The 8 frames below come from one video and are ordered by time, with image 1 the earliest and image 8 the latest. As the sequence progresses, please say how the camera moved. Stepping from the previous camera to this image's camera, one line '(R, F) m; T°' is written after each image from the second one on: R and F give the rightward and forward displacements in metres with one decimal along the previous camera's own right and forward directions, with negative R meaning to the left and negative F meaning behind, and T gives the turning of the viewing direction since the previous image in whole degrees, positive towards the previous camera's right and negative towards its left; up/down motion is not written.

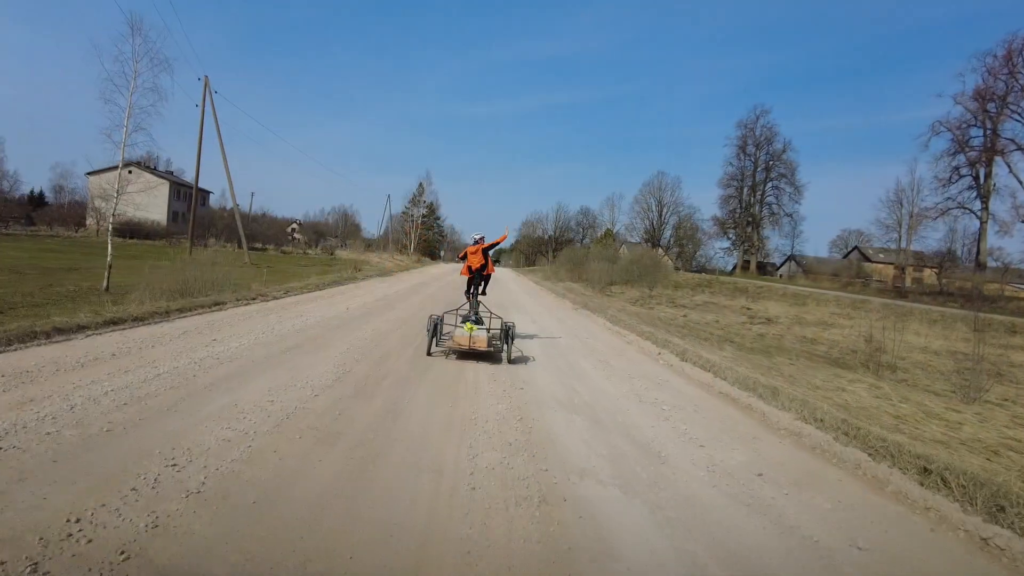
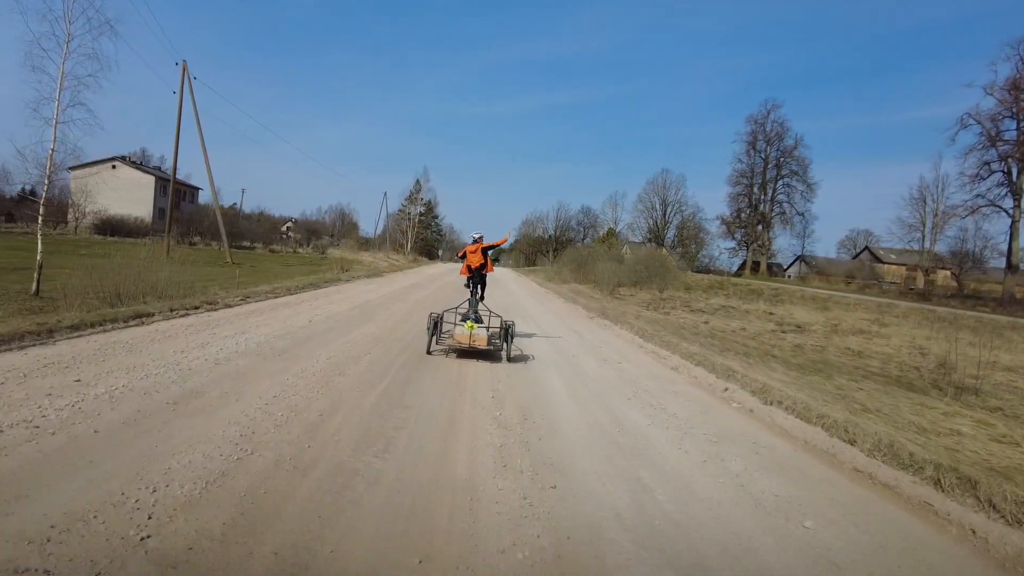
(-0.1, +1.7) m; 0°
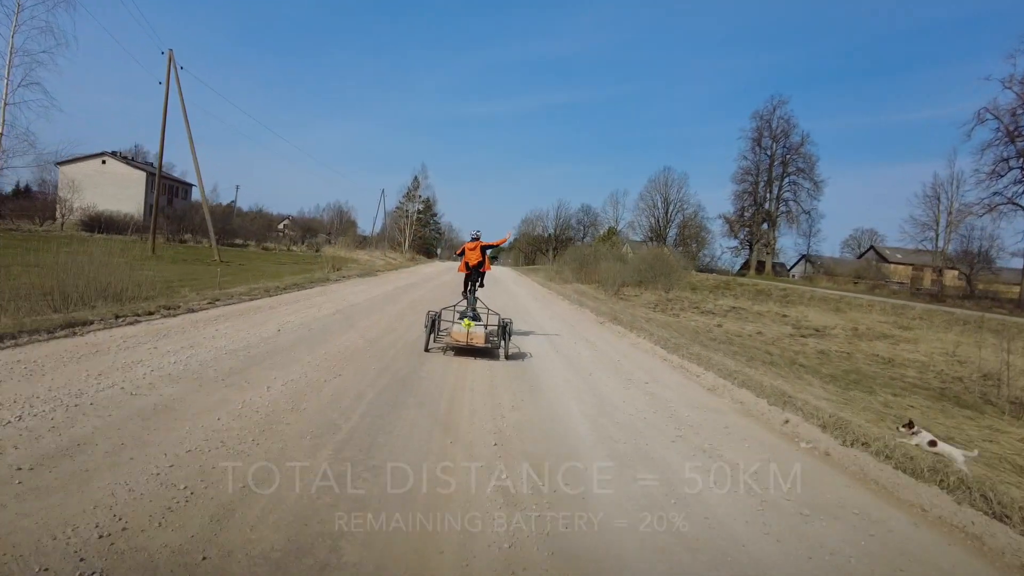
(0.0, +0.9) m; 0°
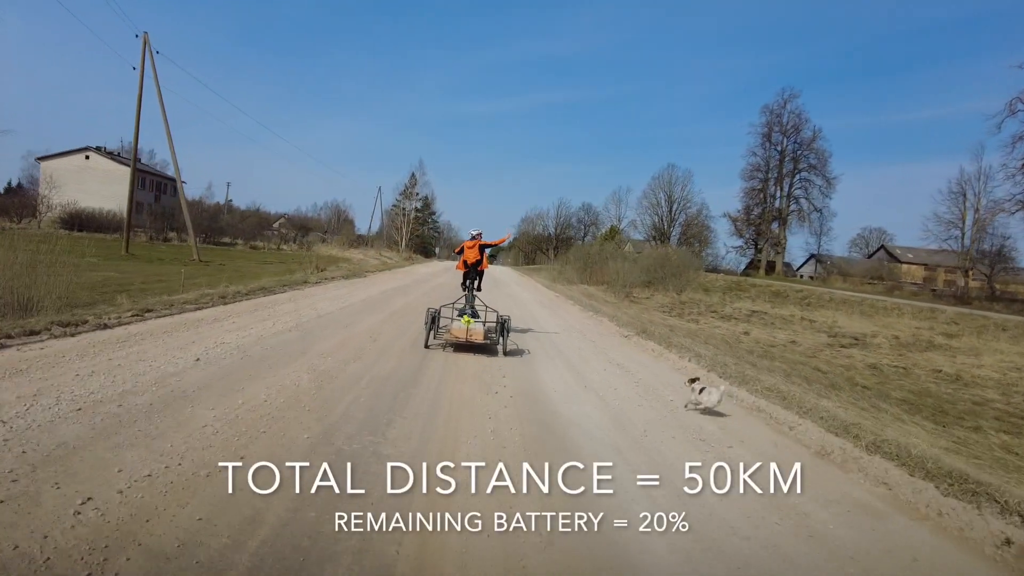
(-0.1, +1.5) m; 0°
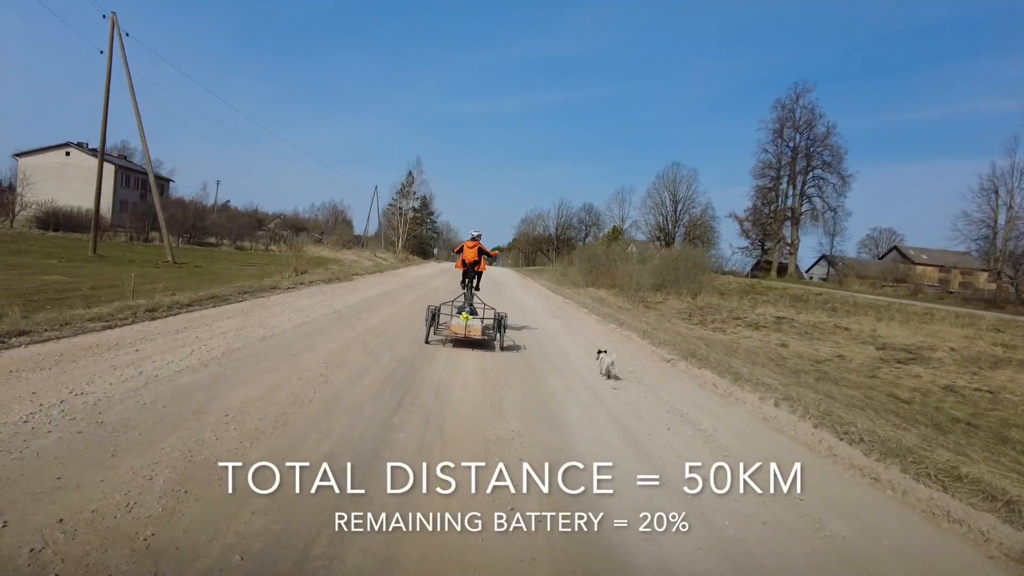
(-0.1, +1.6) m; 0°
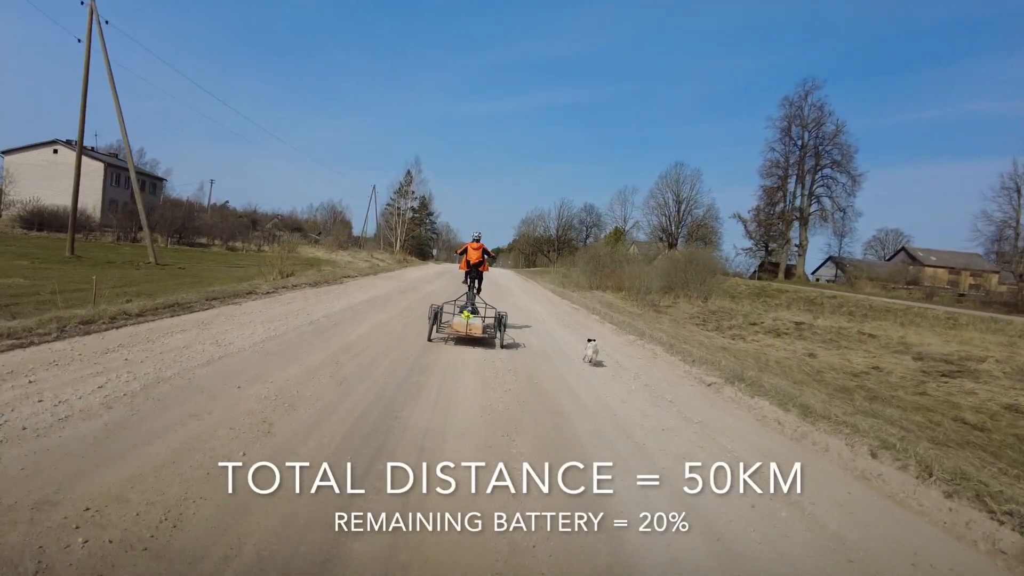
(-0.1, +1.0) m; 0°
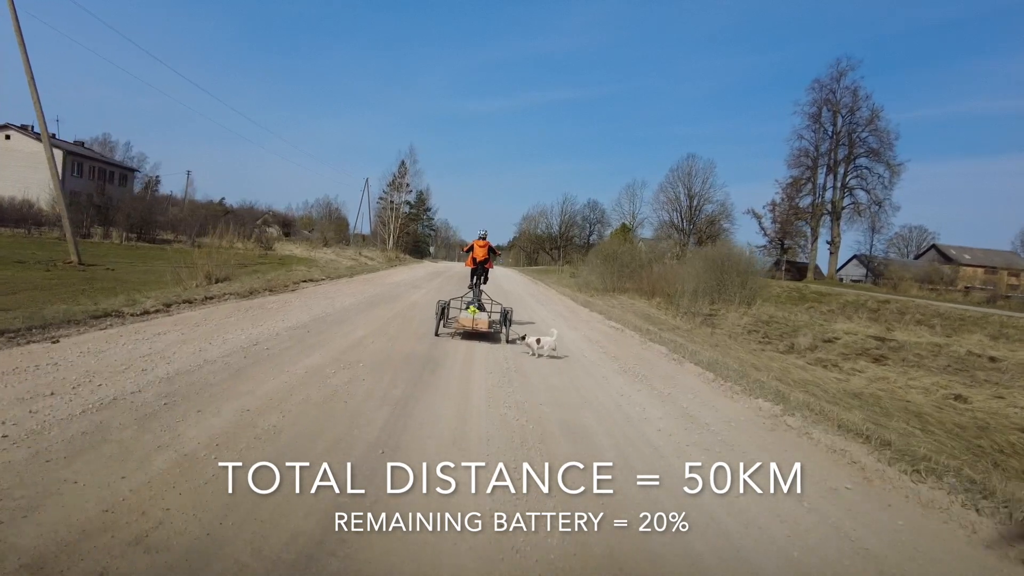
(-0.2, +3.3) m; 0°
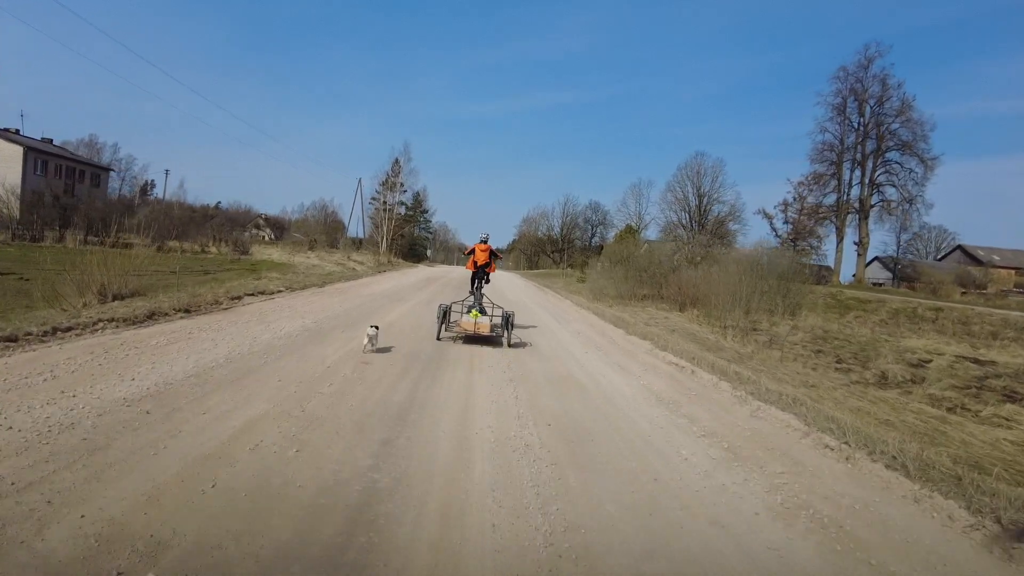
(-0.1, +2.6) m; 0°
